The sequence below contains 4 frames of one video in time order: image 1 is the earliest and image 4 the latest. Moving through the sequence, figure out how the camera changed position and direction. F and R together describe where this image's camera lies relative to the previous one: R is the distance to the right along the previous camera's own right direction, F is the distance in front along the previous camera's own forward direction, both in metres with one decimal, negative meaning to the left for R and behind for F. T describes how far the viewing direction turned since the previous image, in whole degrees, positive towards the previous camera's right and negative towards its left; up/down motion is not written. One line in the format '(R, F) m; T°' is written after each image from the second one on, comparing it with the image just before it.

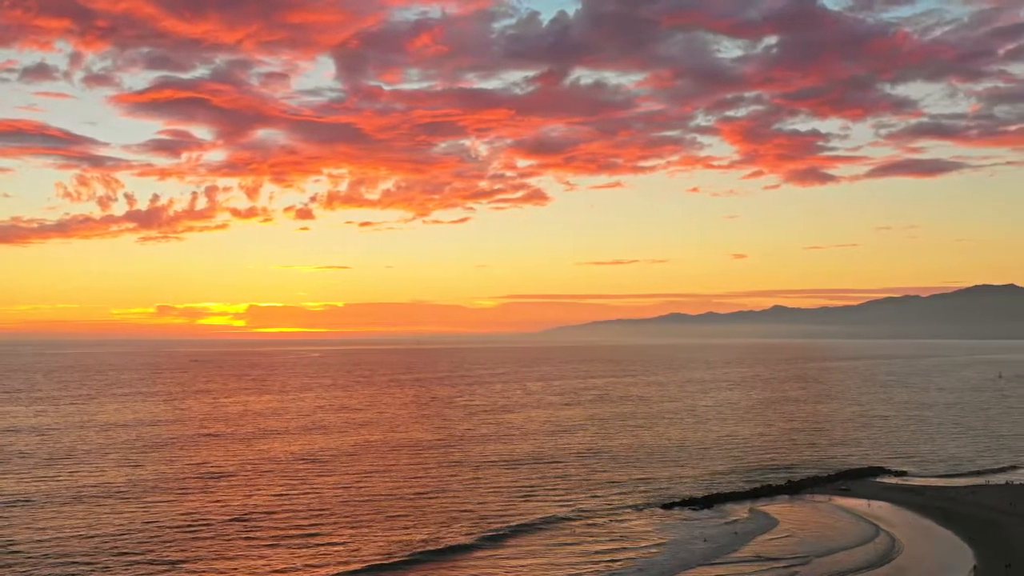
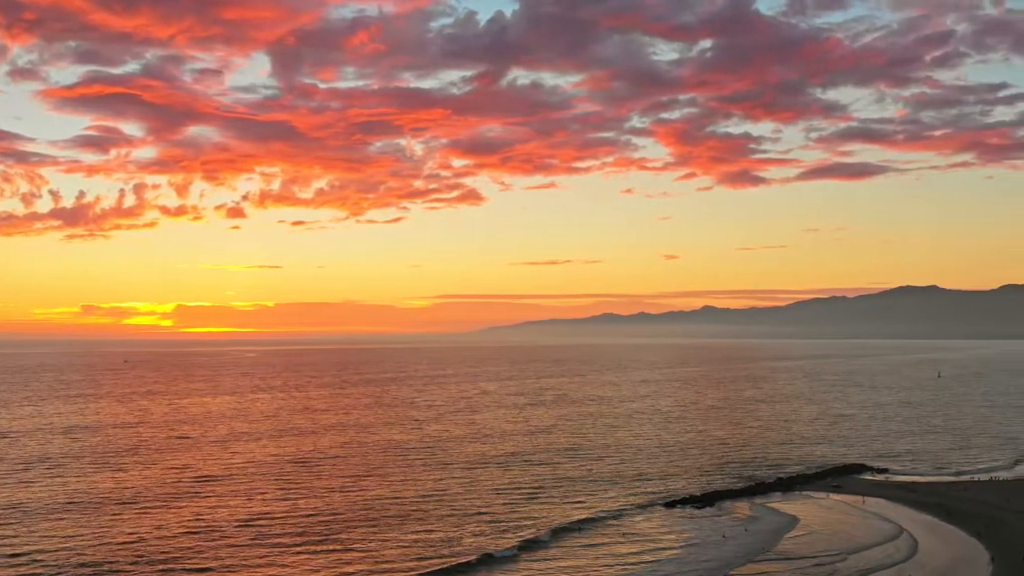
(-1.5, +0.3) m; +3°
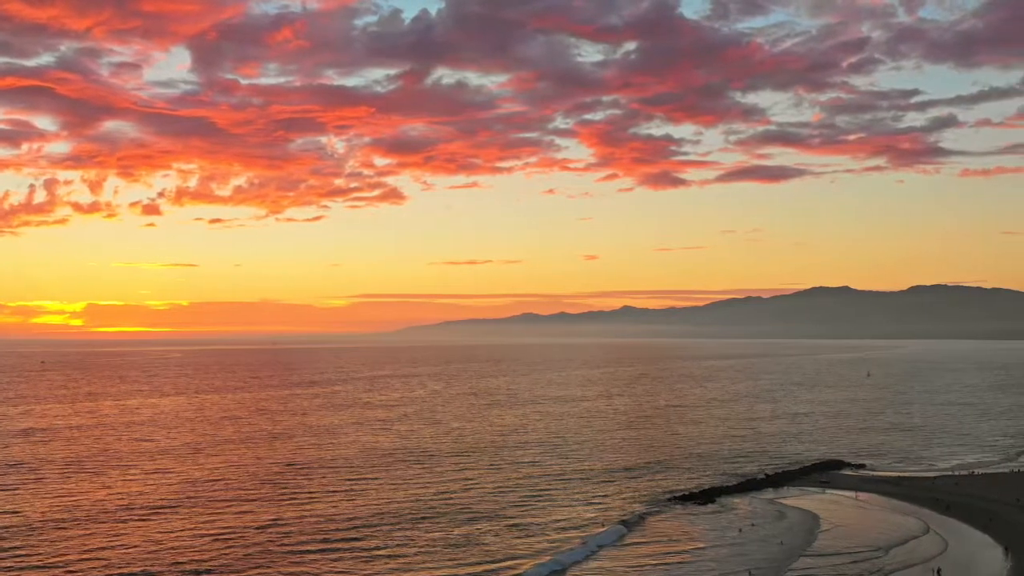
(-1.8, +0.3) m; +3°
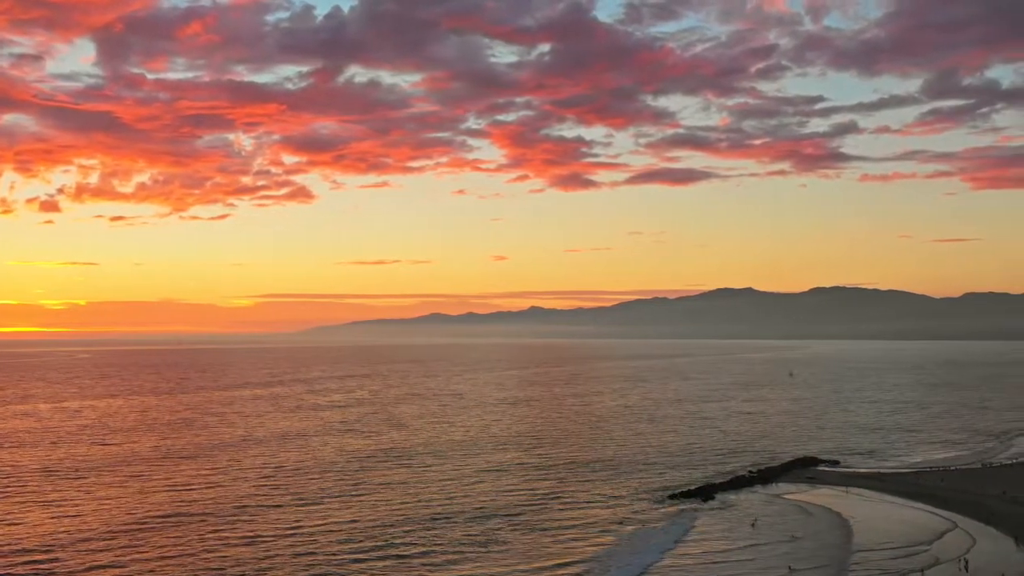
(-2.1, +0.3) m; +4°
